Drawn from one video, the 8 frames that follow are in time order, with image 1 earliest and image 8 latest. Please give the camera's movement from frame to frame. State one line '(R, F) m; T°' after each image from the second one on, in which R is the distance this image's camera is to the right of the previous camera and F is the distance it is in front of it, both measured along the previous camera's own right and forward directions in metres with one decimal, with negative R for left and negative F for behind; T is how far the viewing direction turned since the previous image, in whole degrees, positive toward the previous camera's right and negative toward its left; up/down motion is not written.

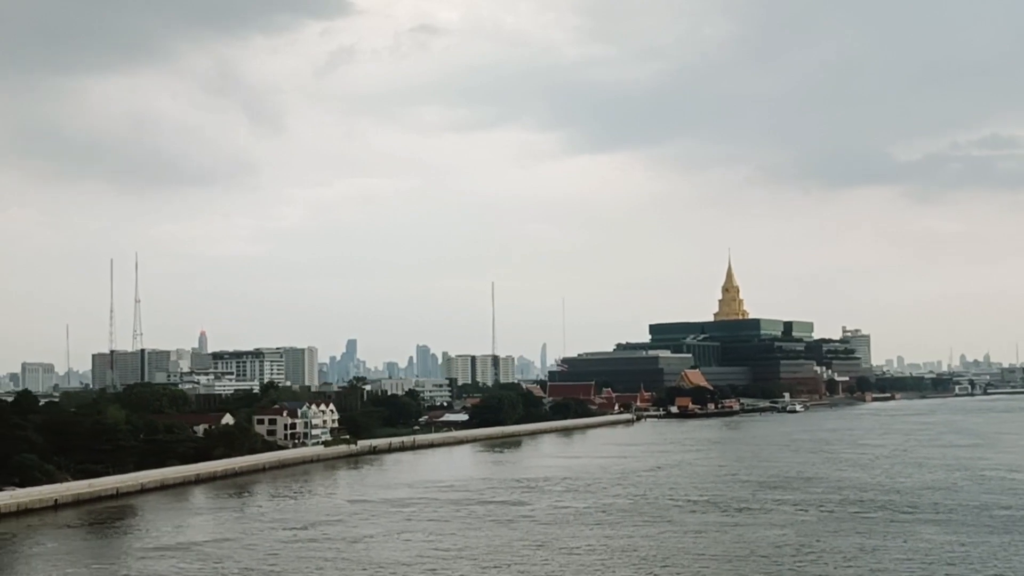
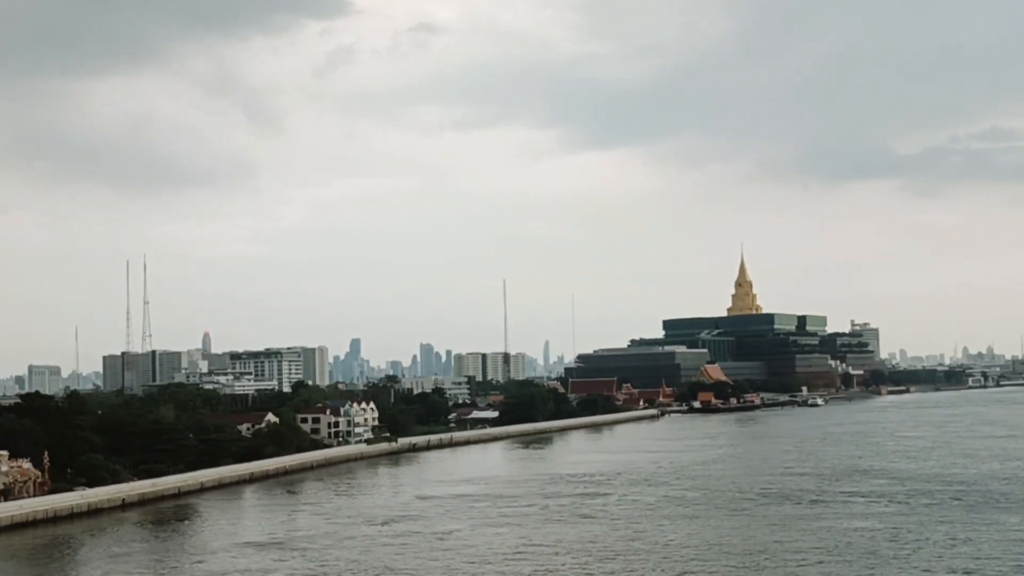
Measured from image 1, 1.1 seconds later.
(-1.0, -0.1) m; 0°
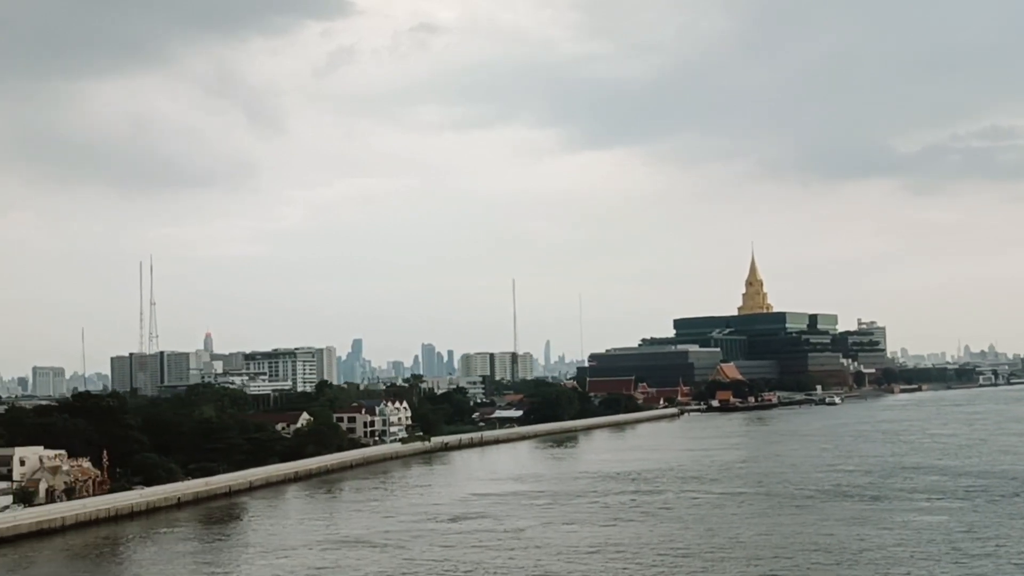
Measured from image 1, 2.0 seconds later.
(-0.9, -0.1) m; 0°
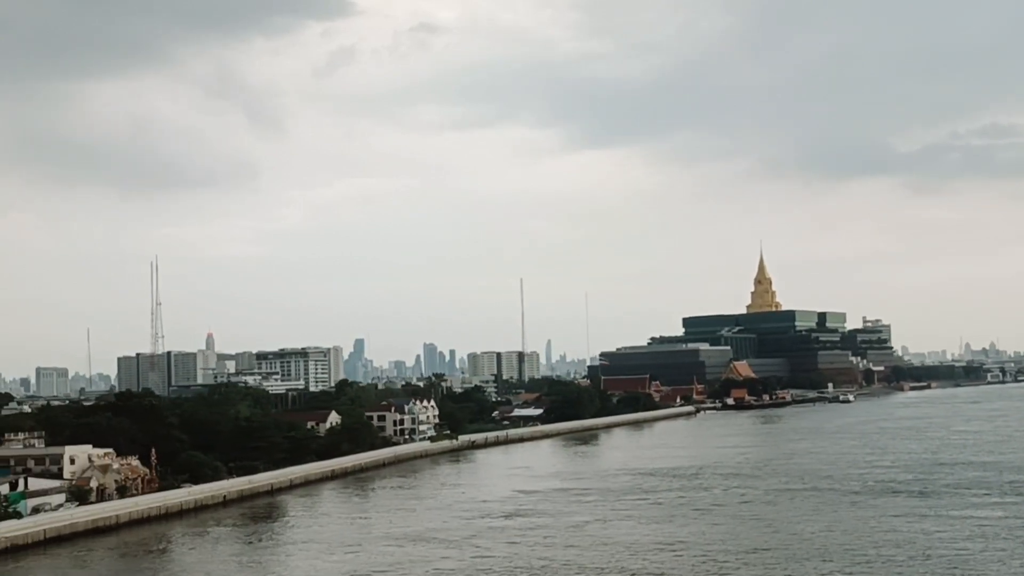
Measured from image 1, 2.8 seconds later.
(-0.7, -0.1) m; 0°
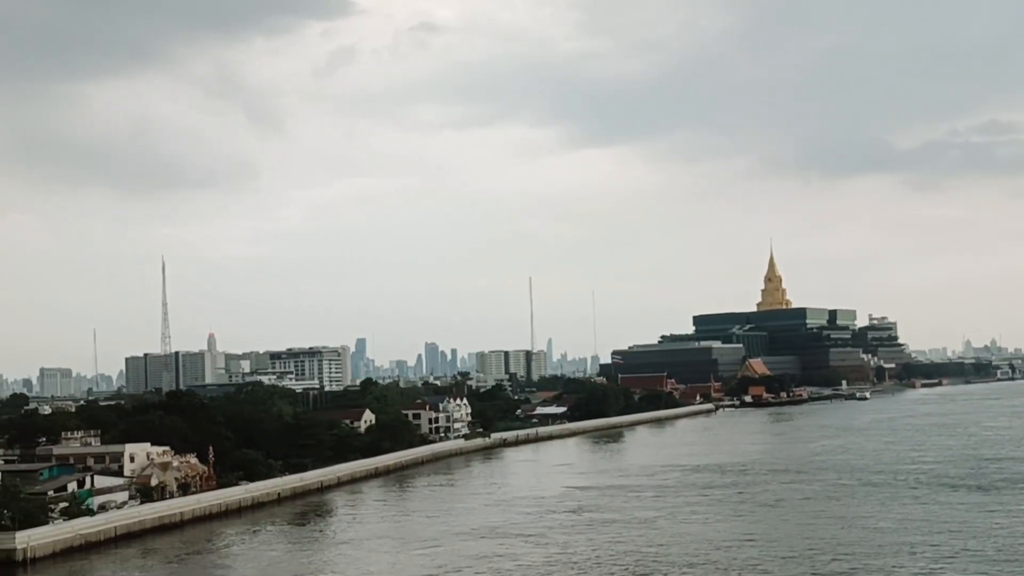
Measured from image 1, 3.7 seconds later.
(-0.9, -0.1) m; 0°
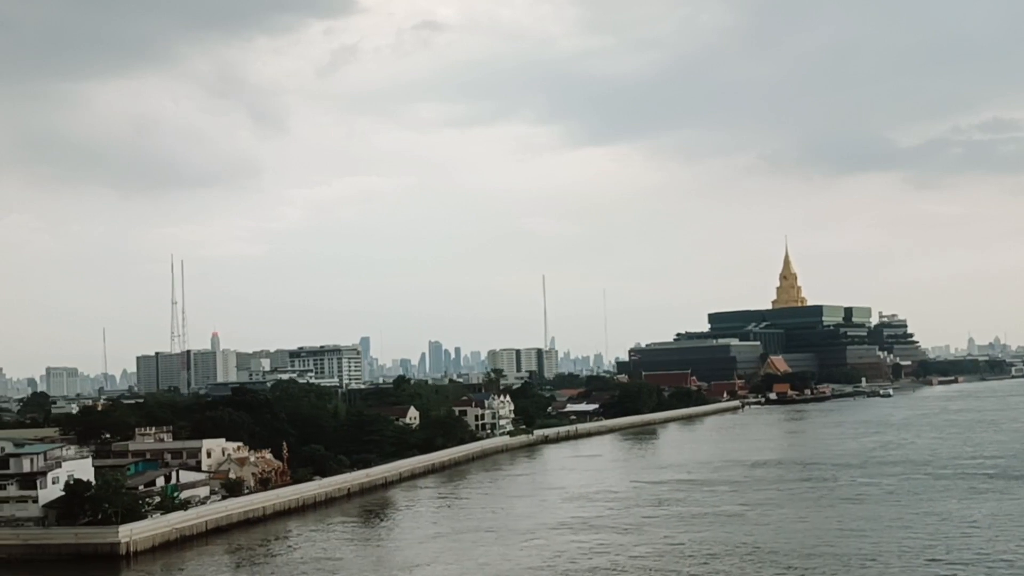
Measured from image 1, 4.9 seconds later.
(-1.1, -0.1) m; 0°
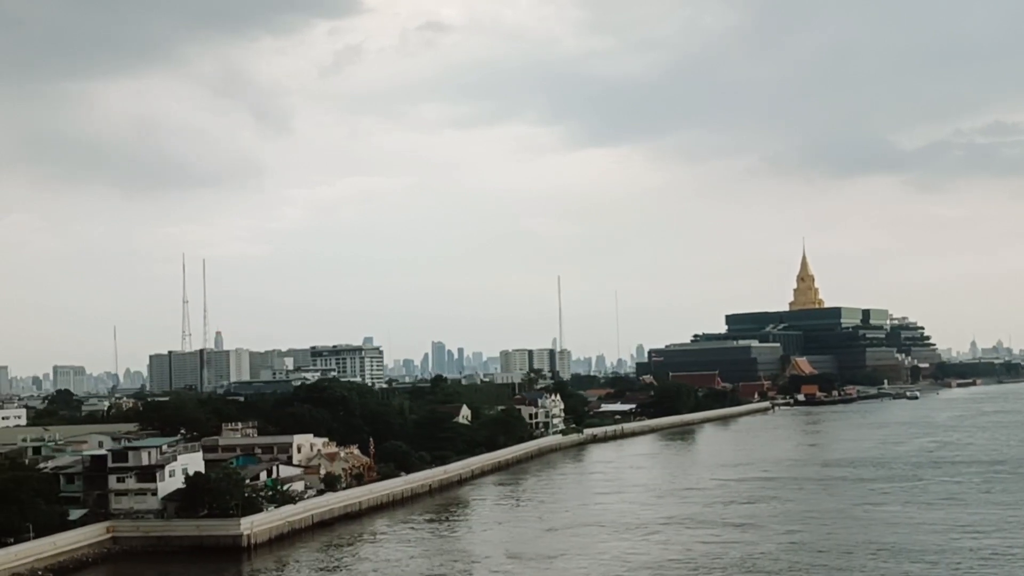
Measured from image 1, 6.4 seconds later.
(-1.4, -0.1) m; 0°
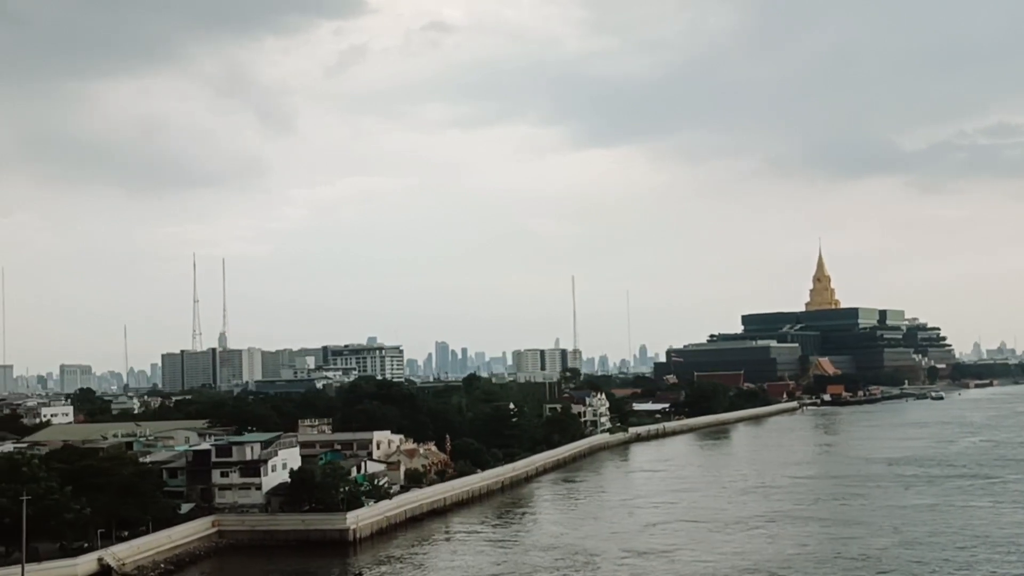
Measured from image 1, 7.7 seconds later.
(-1.2, -0.1) m; 0°
